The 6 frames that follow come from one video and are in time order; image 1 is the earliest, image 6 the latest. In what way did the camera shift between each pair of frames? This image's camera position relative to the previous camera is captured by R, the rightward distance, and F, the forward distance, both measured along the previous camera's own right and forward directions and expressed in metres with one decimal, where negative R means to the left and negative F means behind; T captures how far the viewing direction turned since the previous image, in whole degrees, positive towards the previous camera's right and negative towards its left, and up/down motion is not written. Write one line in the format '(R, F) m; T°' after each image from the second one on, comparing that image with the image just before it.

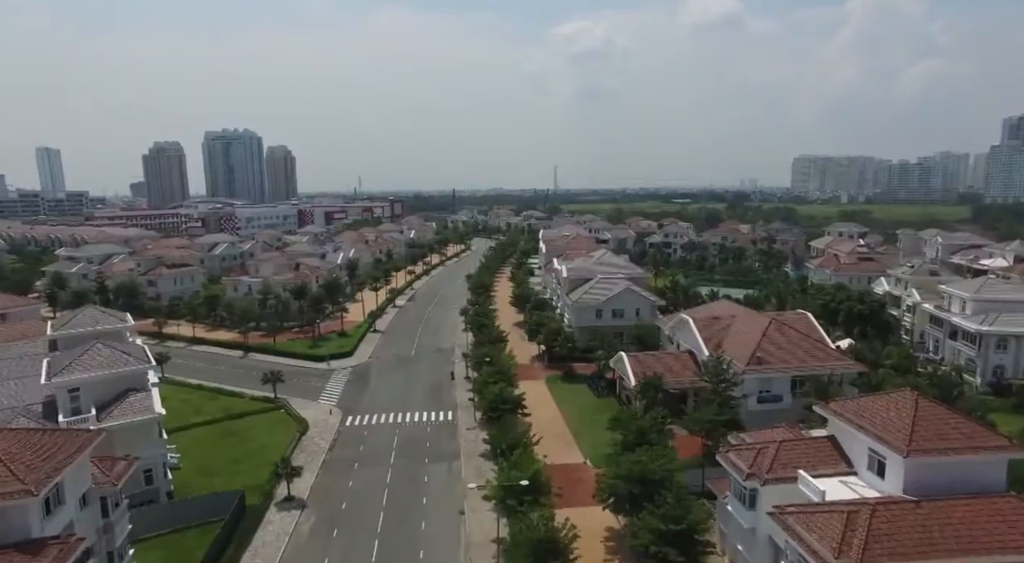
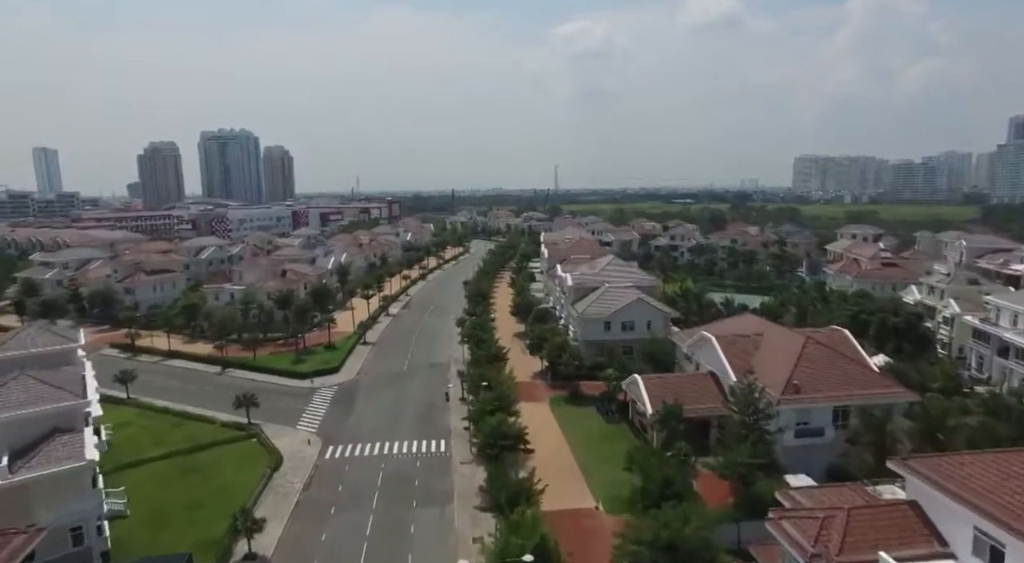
(0.0, +4.5) m; 0°
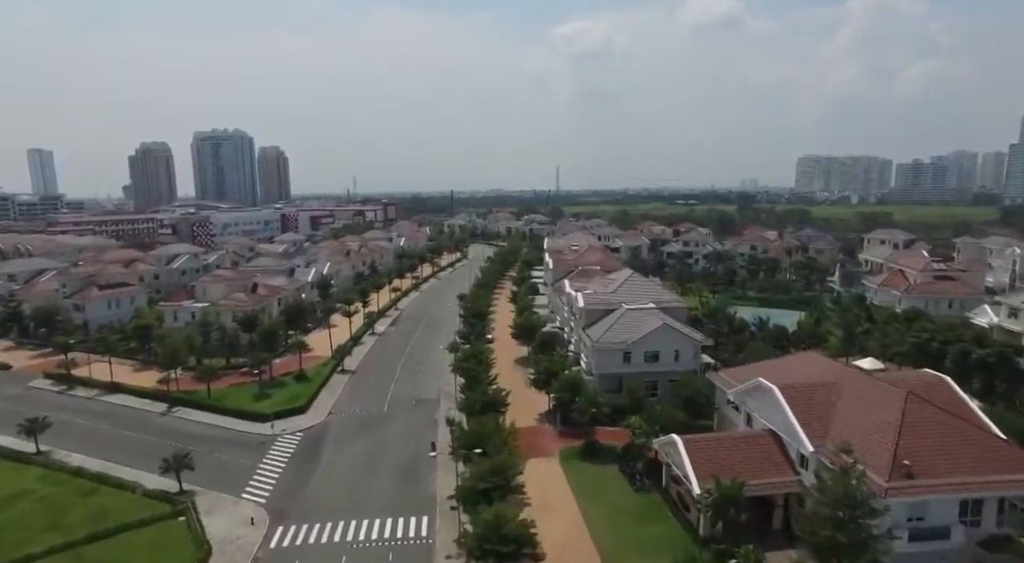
(-0.1, +8.4) m; 0°
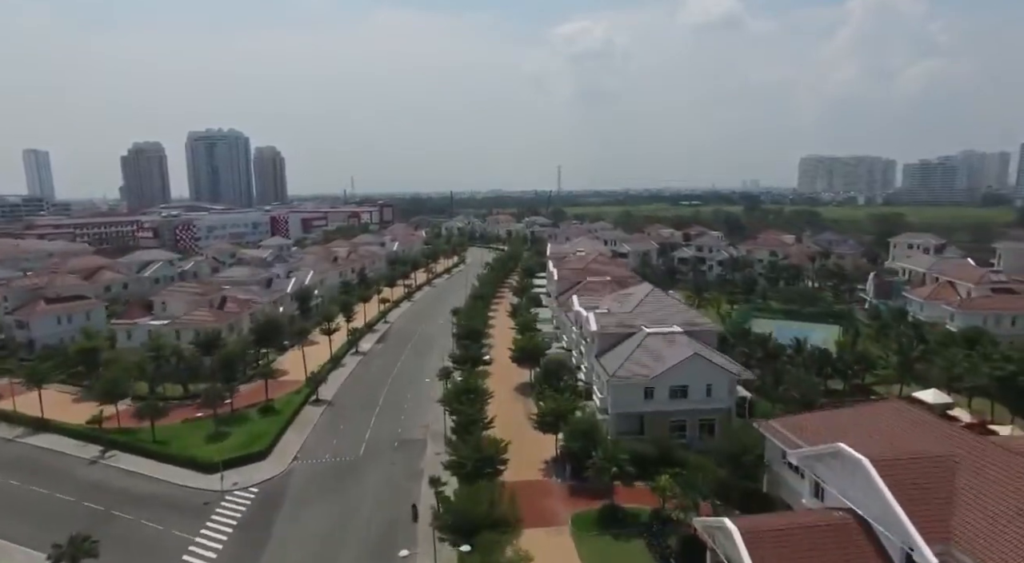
(0.0, +7.1) m; 0°
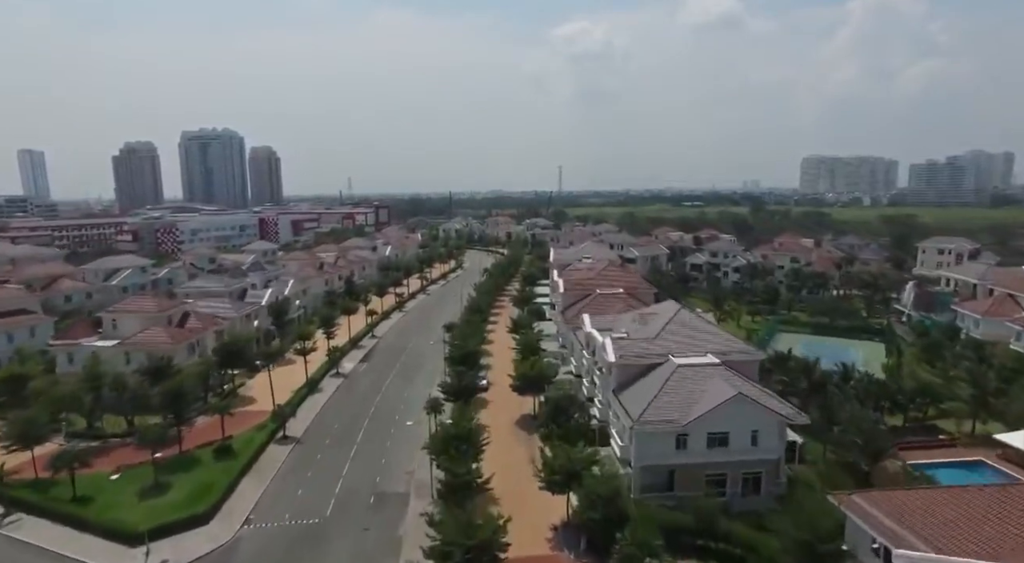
(0.0, +6.8) m; 0°
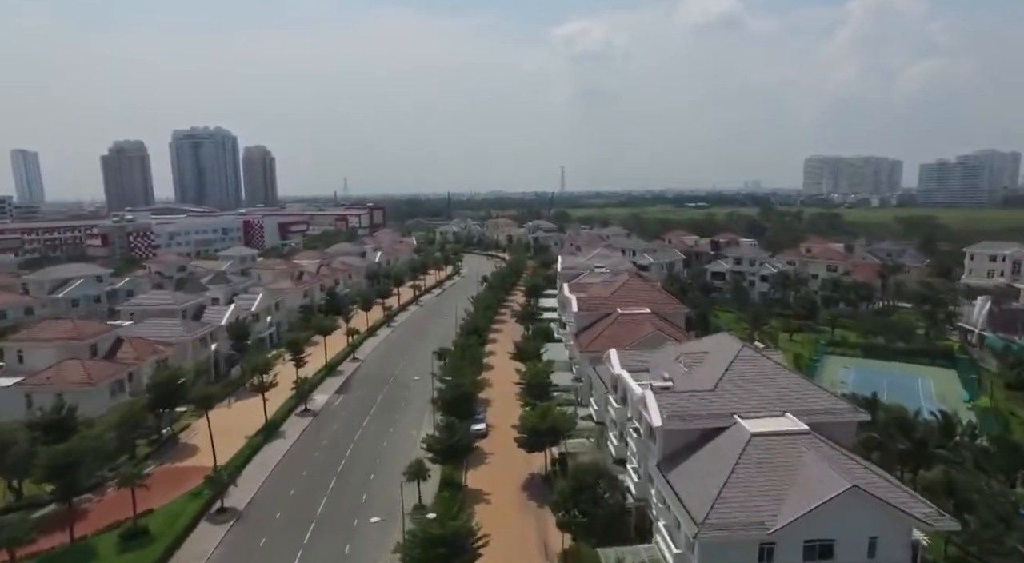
(-0.3, +9.2) m; 0°
